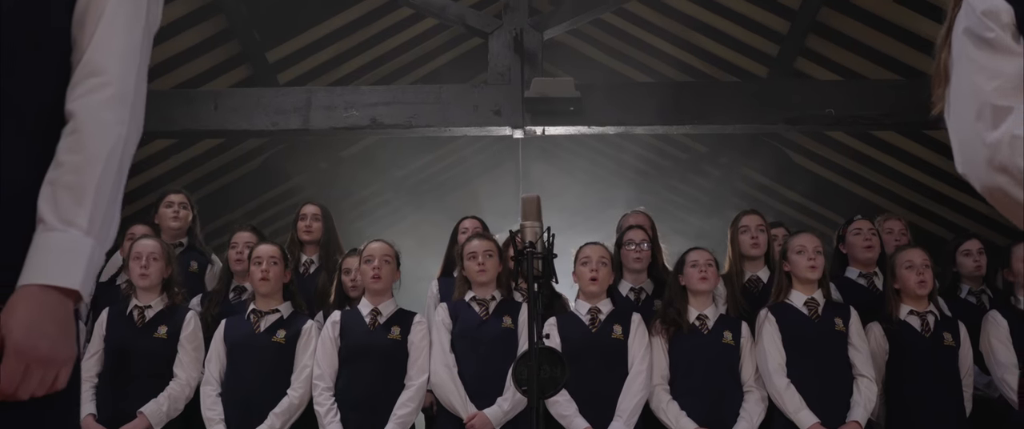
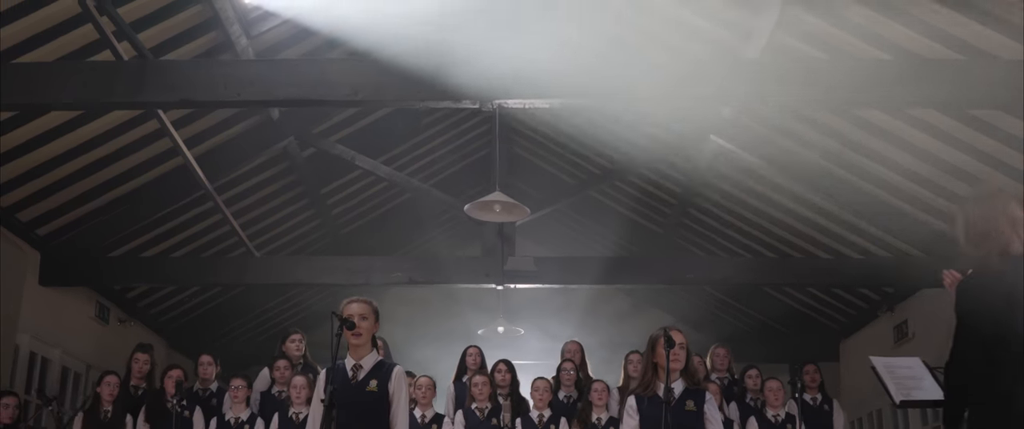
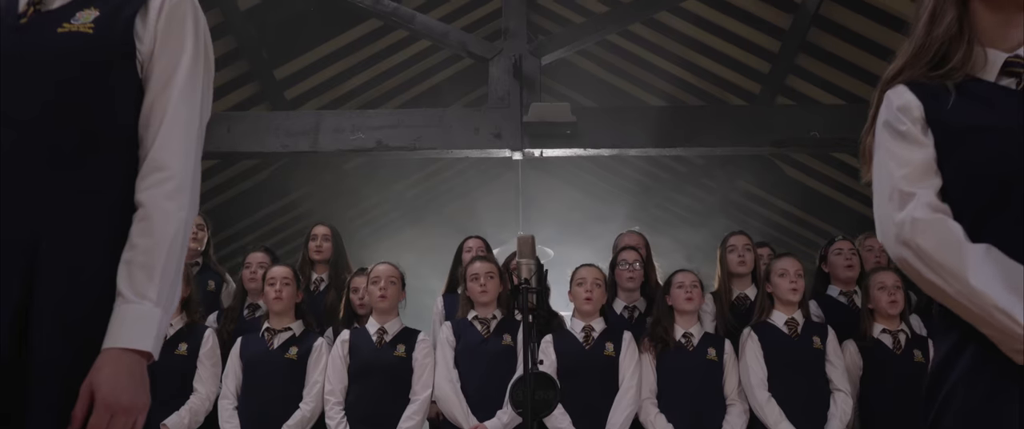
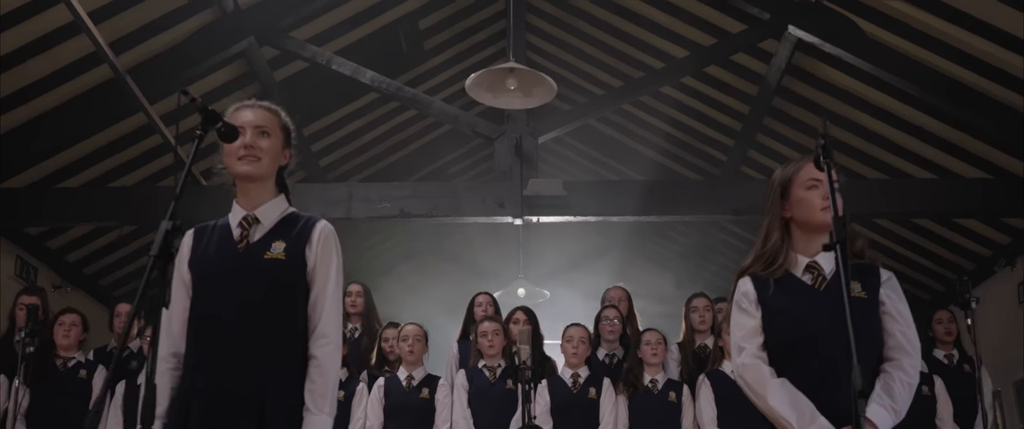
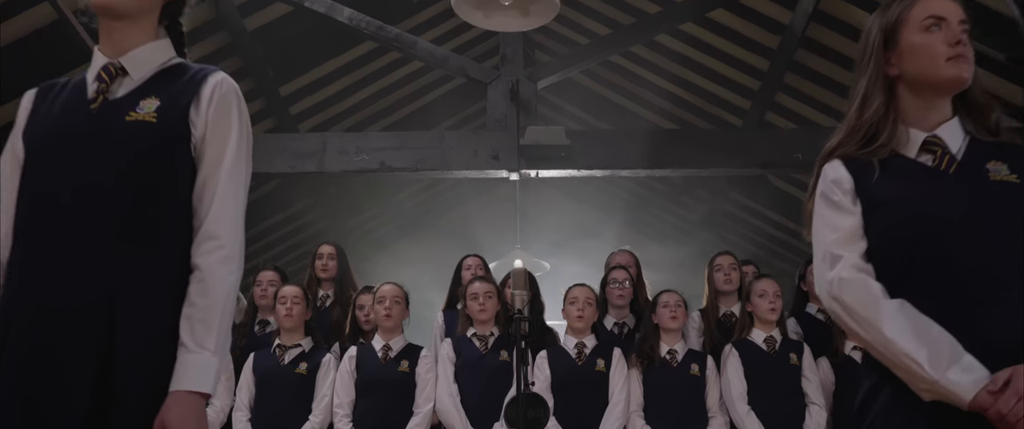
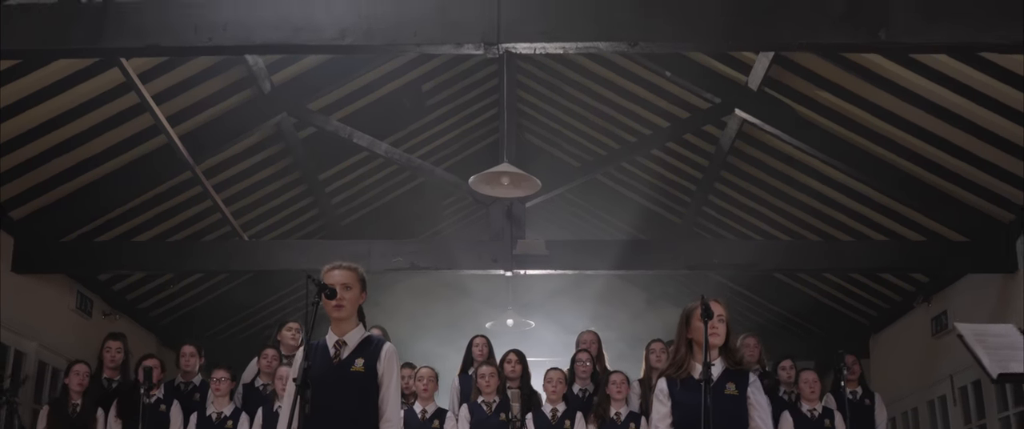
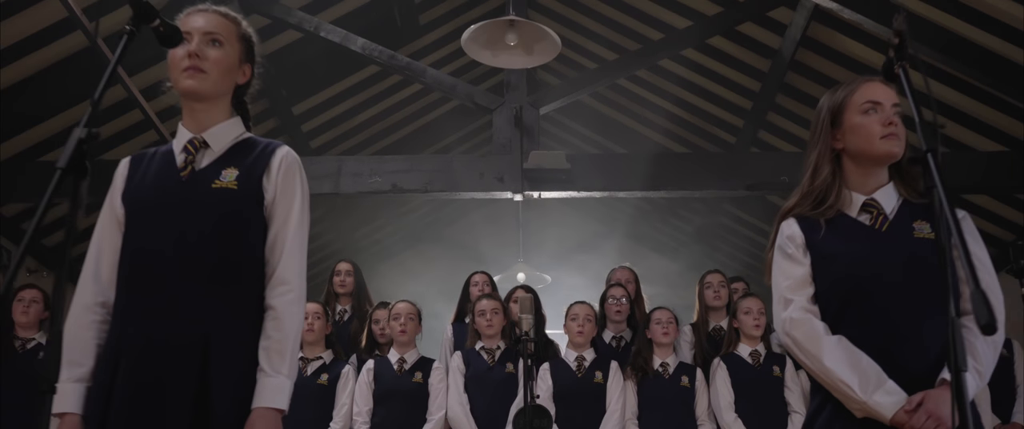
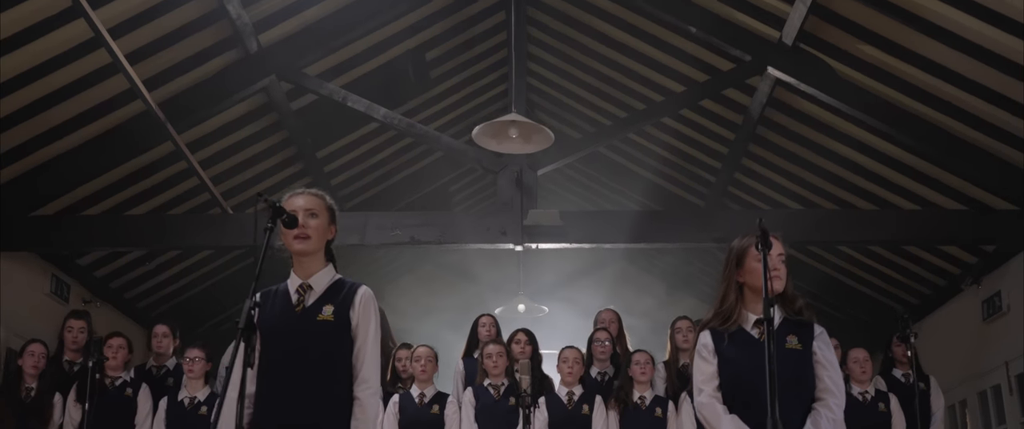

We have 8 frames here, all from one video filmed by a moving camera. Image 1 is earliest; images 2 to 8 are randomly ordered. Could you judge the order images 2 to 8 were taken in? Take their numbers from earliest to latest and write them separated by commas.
3, 5, 7, 4, 8, 6, 2
